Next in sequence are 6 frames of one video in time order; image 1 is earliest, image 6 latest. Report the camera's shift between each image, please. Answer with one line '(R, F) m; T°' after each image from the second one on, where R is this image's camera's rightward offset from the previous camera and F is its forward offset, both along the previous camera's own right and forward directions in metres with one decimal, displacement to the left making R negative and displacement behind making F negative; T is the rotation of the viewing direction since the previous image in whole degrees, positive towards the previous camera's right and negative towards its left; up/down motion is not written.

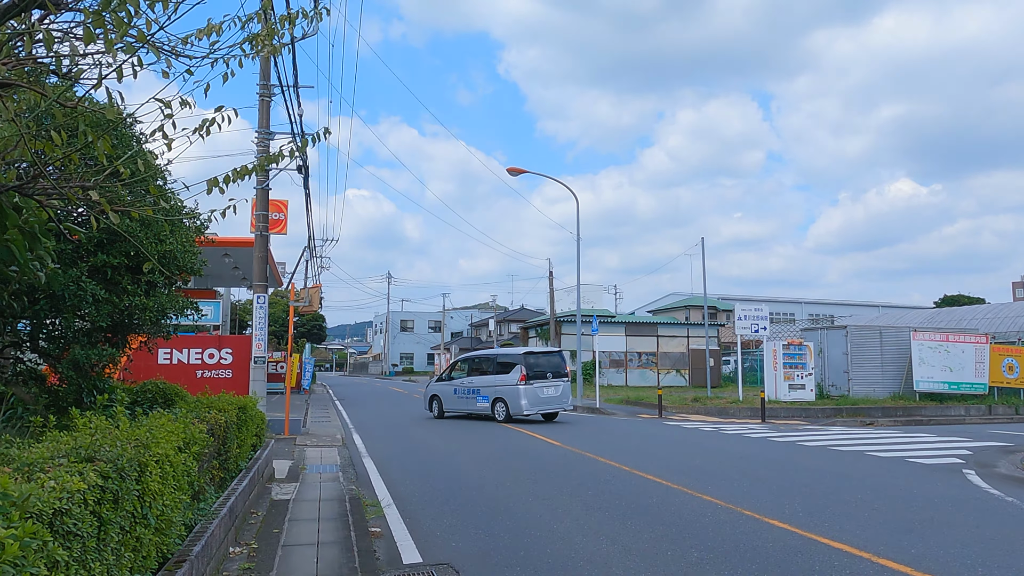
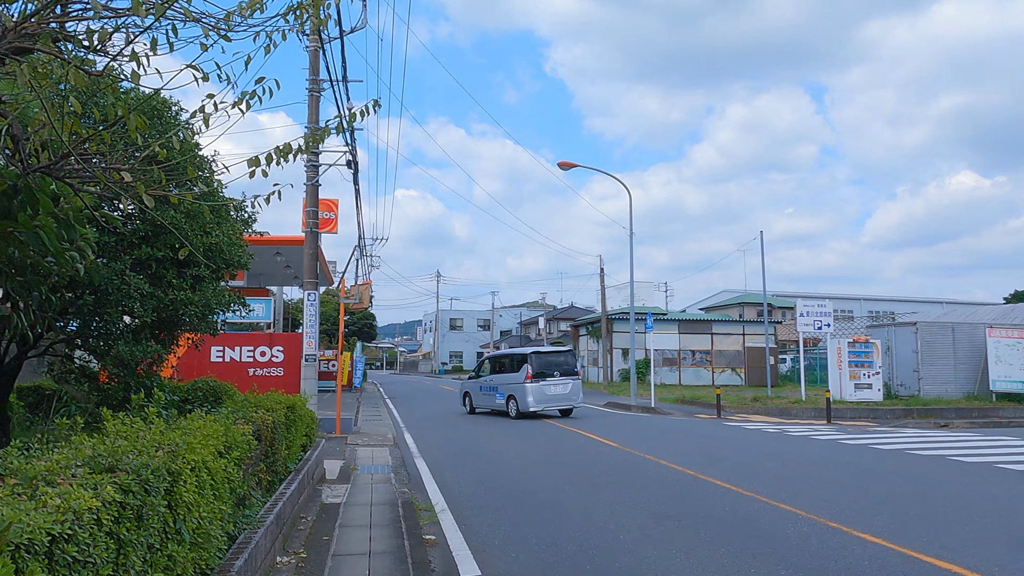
(-0.1, +0.3) m; -4°
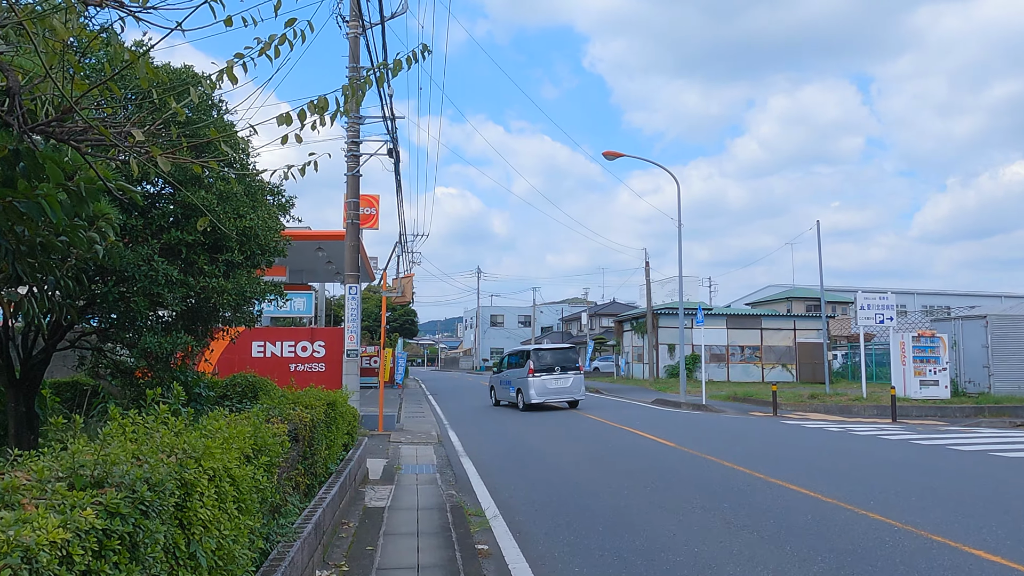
(-0.1, +0.4) m; -3°
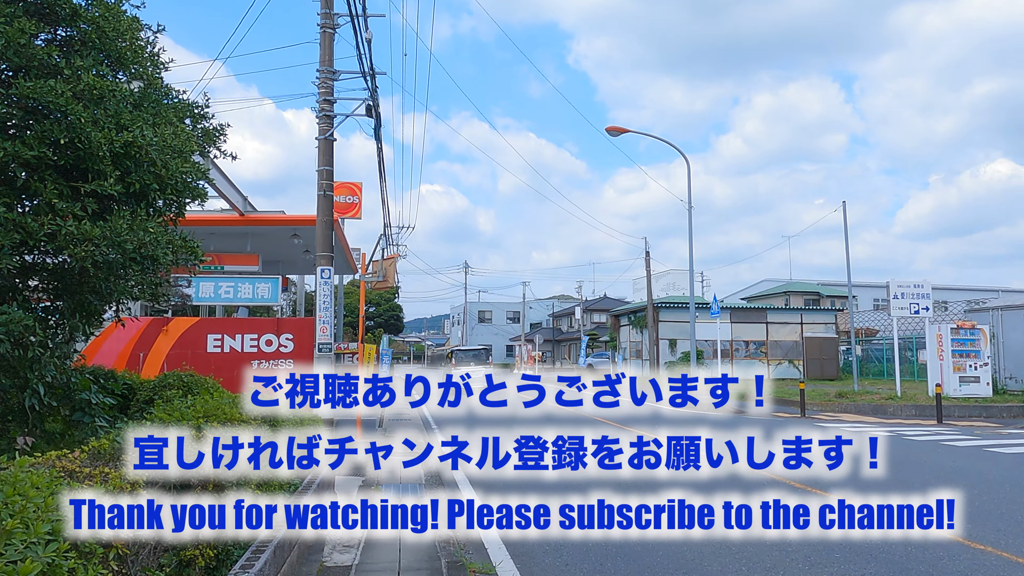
(-0.2, +1.6) m; +1°
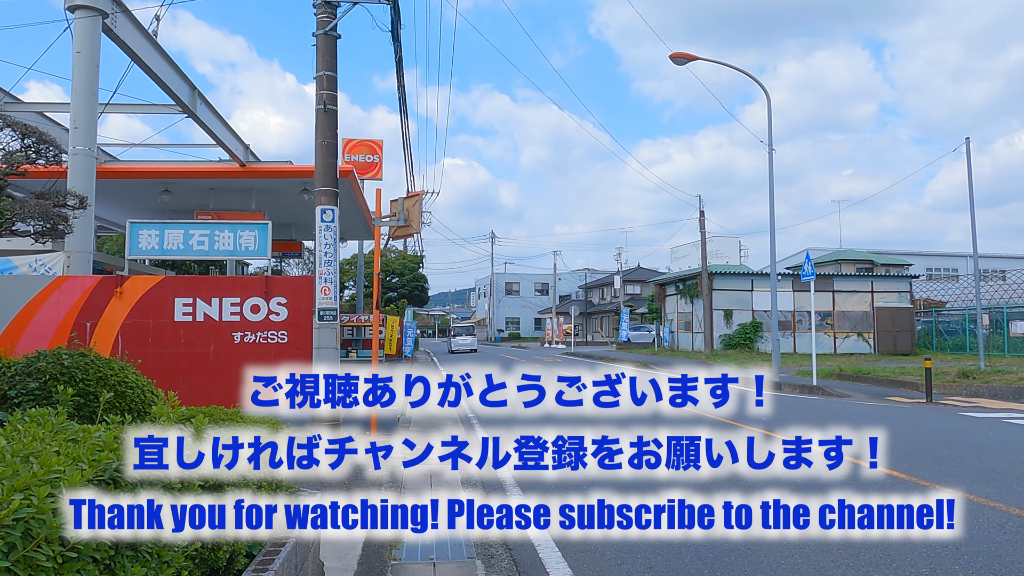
(-0.4, +2.4) m; -2°
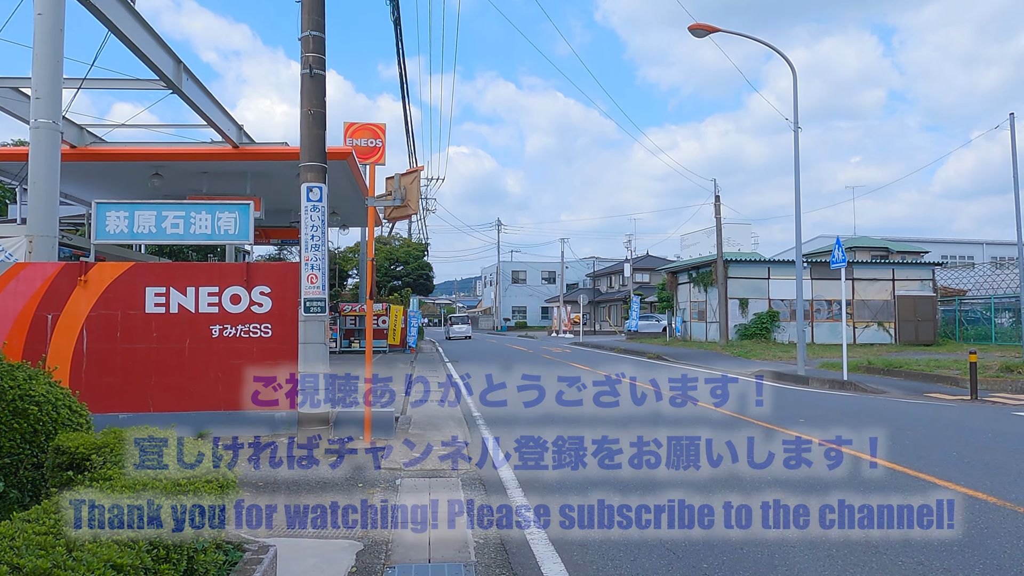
(0.0, +0.8) m; 0°
